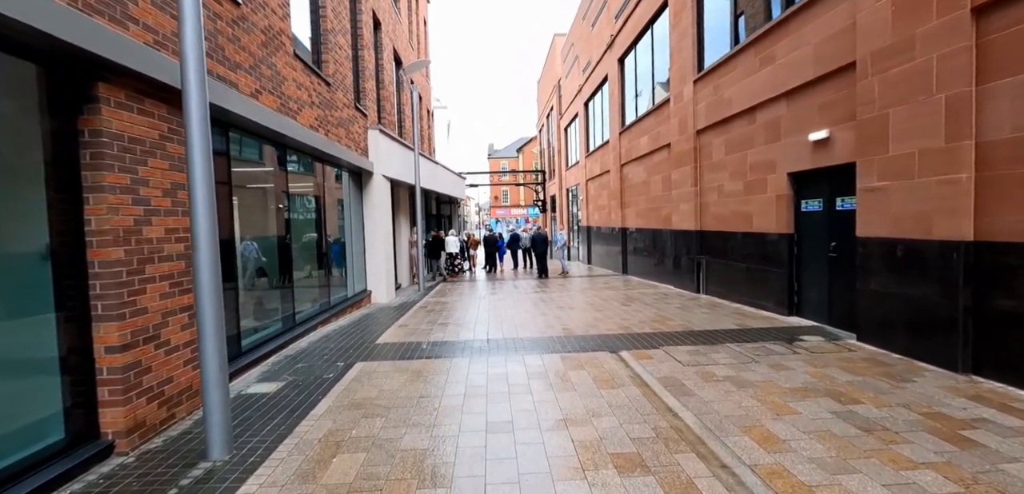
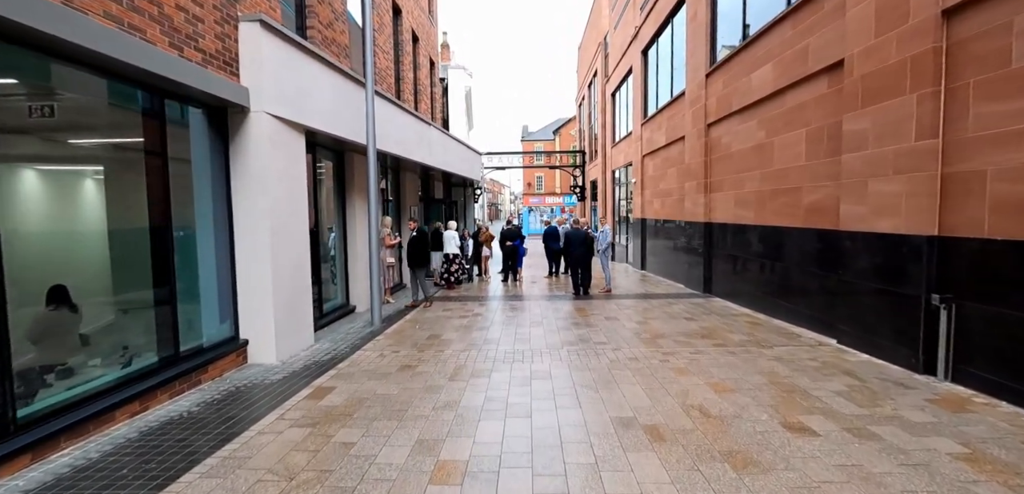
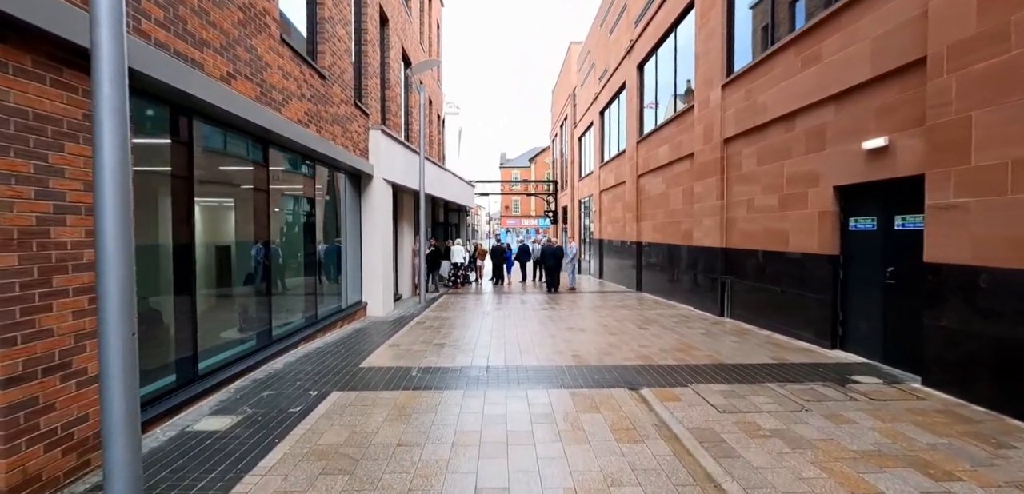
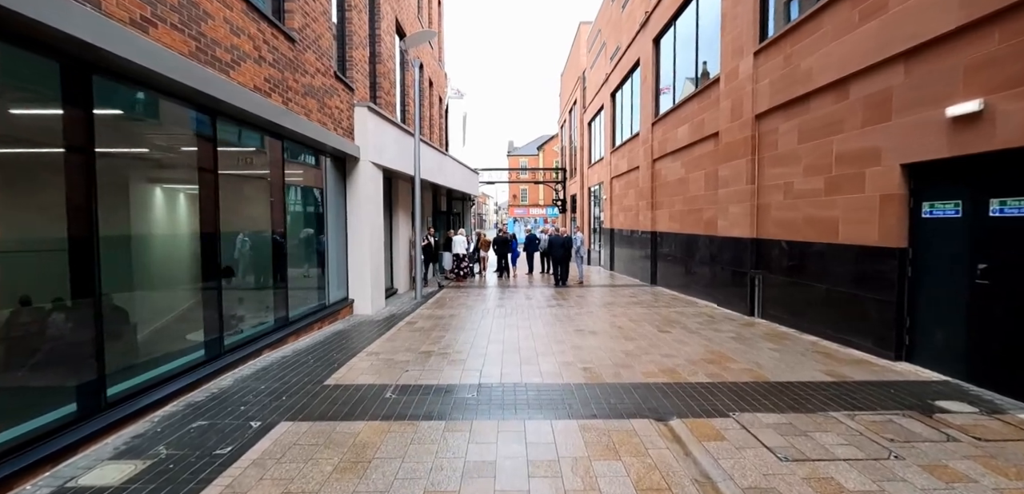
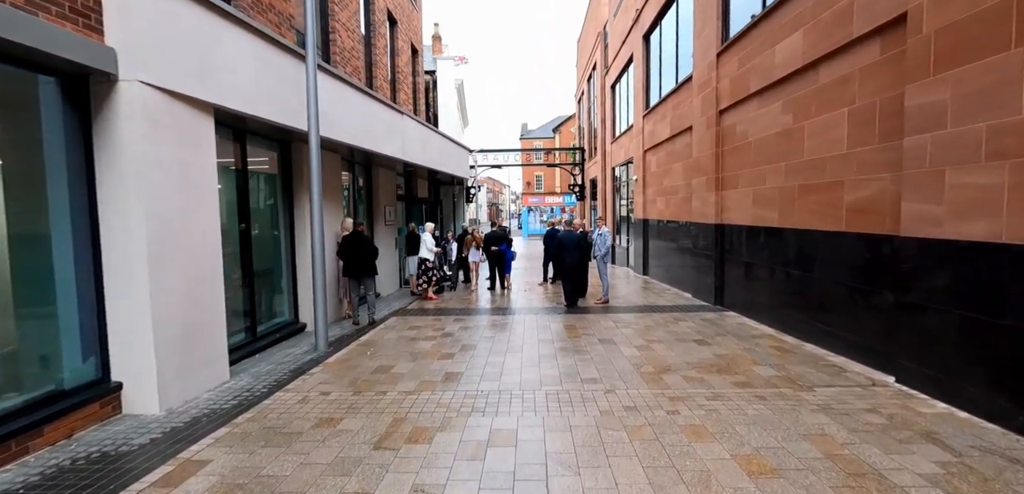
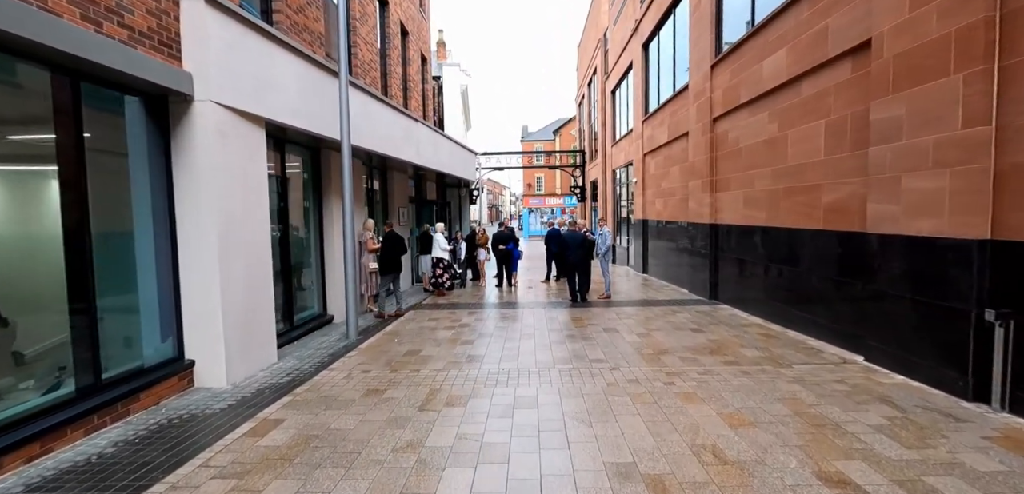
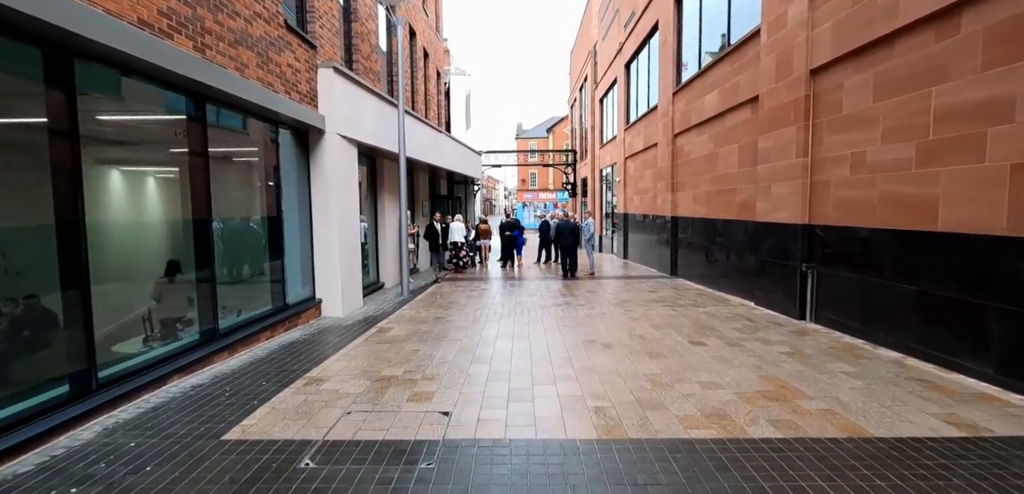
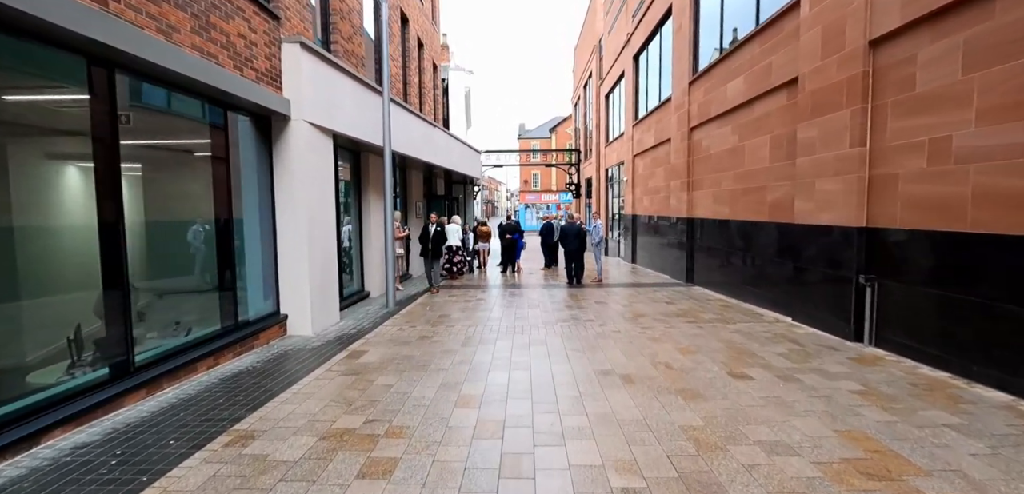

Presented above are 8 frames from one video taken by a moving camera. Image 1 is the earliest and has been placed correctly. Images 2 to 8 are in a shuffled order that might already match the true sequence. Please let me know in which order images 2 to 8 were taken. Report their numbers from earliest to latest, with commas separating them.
3, 4, 7, 8, 2, 6, 5
